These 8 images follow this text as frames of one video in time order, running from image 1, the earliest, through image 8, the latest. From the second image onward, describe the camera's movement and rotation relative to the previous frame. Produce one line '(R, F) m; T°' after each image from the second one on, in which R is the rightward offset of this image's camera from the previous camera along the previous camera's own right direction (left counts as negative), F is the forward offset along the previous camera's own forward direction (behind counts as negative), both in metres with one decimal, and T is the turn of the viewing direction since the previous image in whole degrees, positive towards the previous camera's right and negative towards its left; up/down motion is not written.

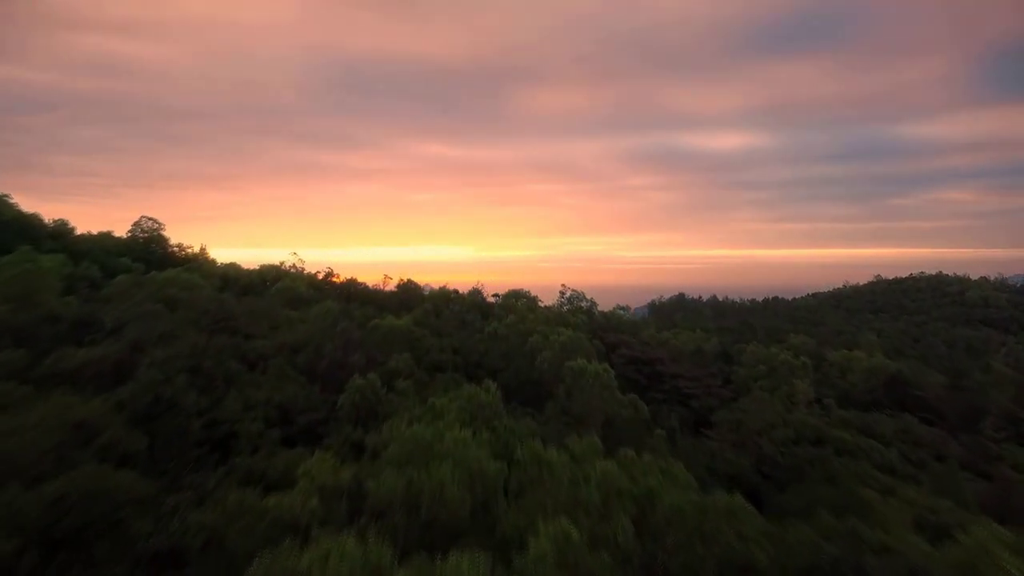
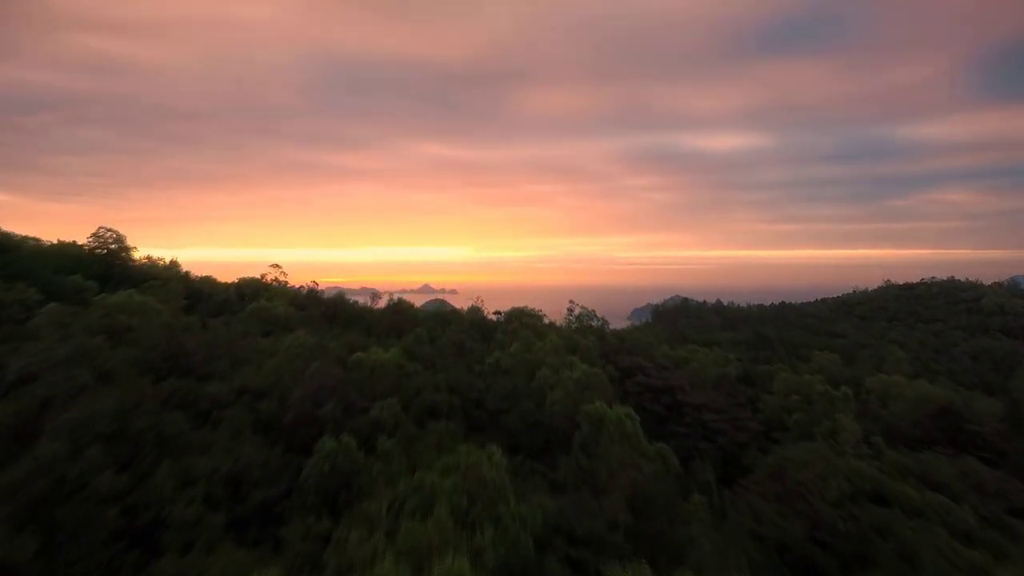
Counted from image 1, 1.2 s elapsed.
(-0.1, +1.7) m; 0°
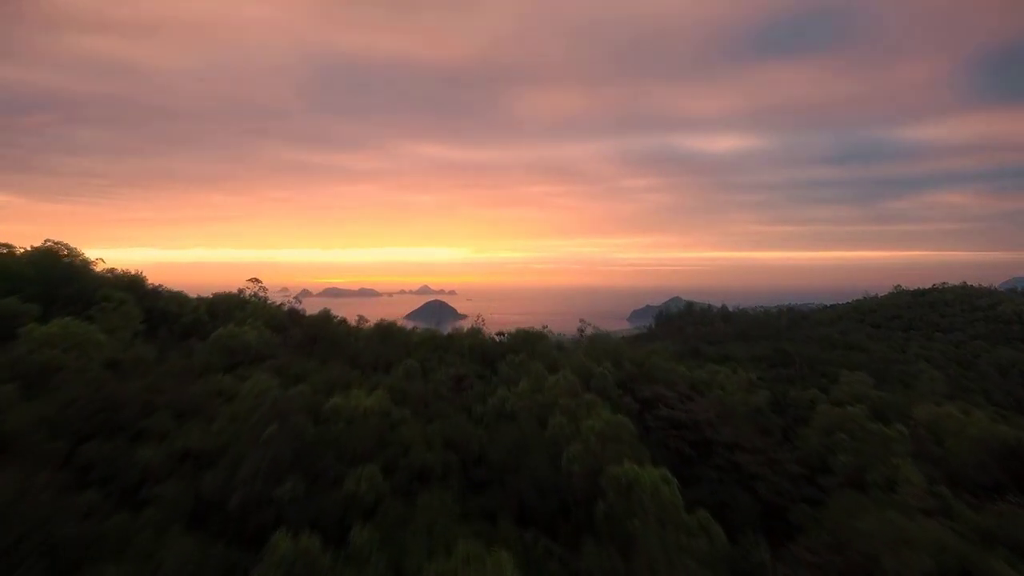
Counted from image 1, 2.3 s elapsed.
(-0.1, +1.7) m; 0°
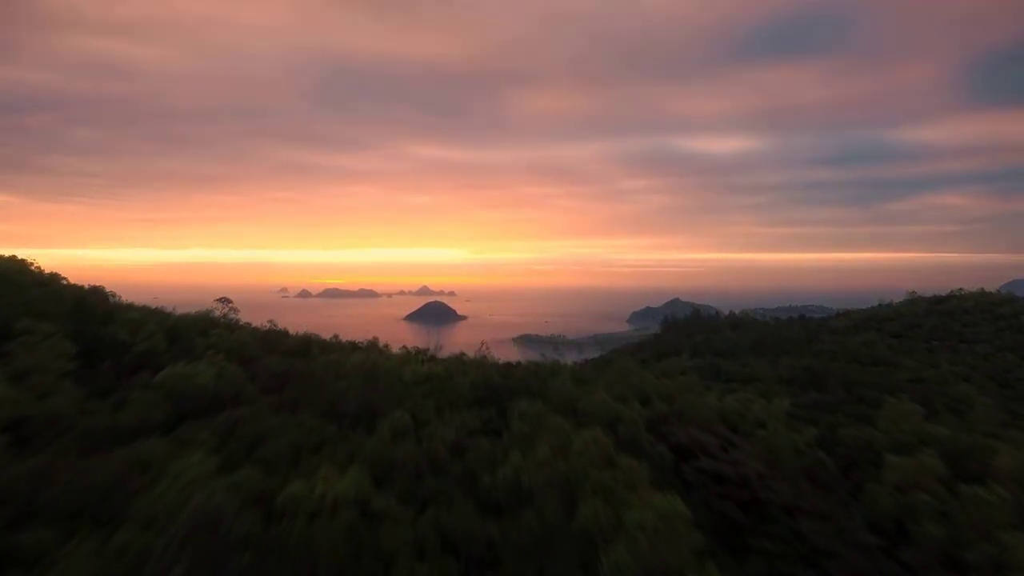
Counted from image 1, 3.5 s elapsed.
(-0.2, +2.1) m; 0°
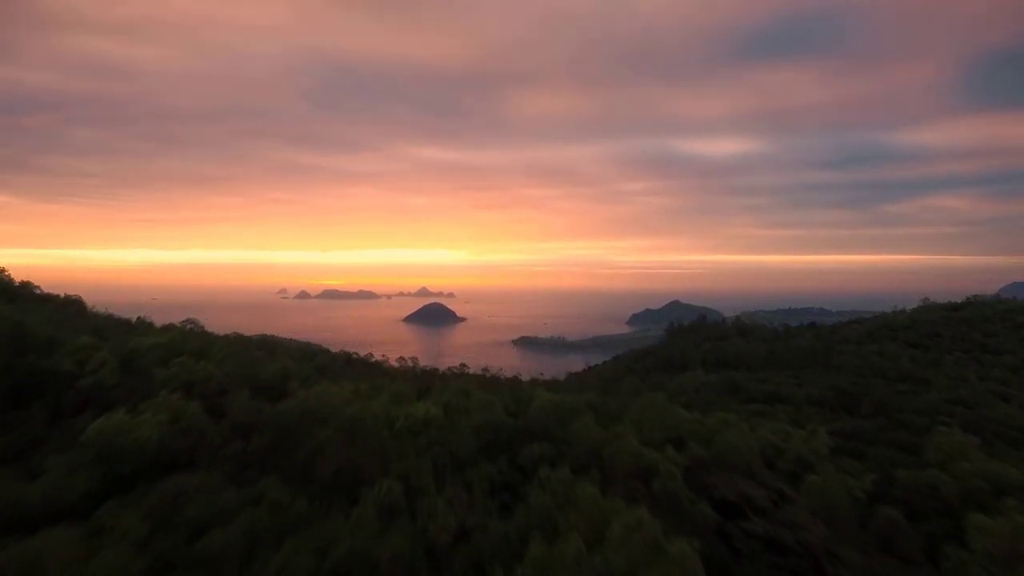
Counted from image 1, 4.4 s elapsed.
(-0.2, +1.8) m; 0°
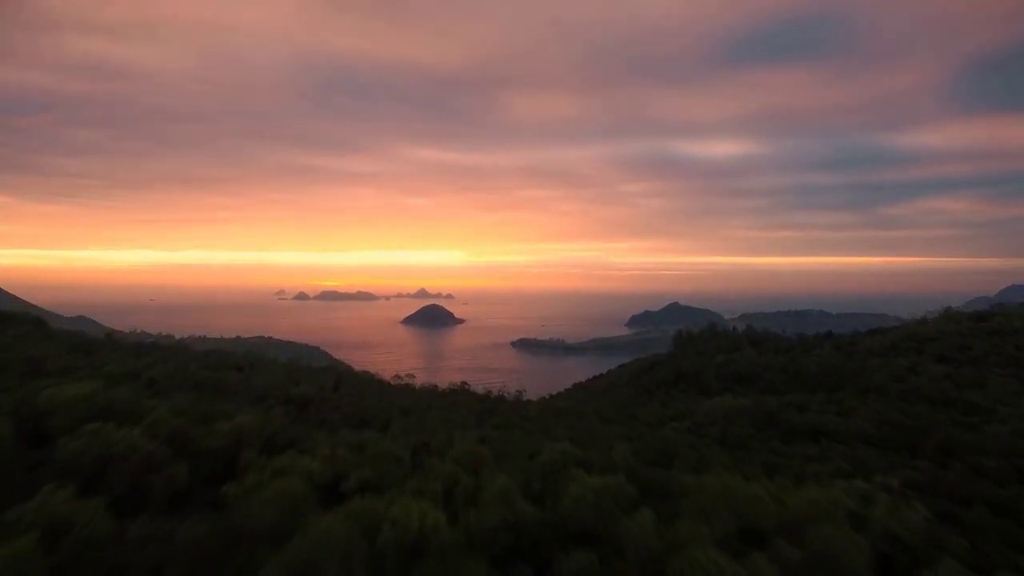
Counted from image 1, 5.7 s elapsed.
(-0.3, +2.7) m; 0°
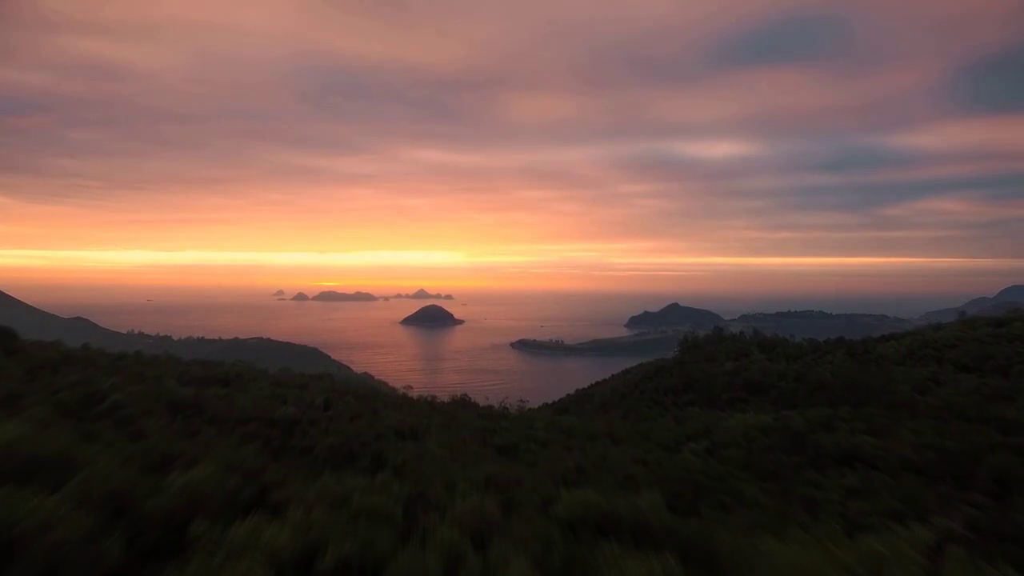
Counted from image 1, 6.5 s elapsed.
(-0.1, +1.7) m; 0°
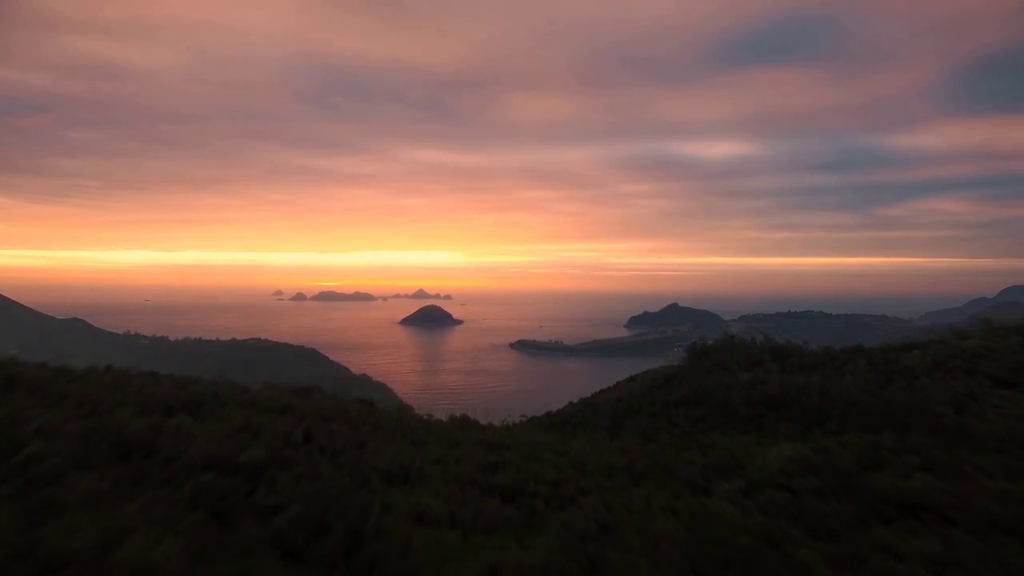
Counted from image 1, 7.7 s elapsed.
(-0.1, +2.7) m; 0°
